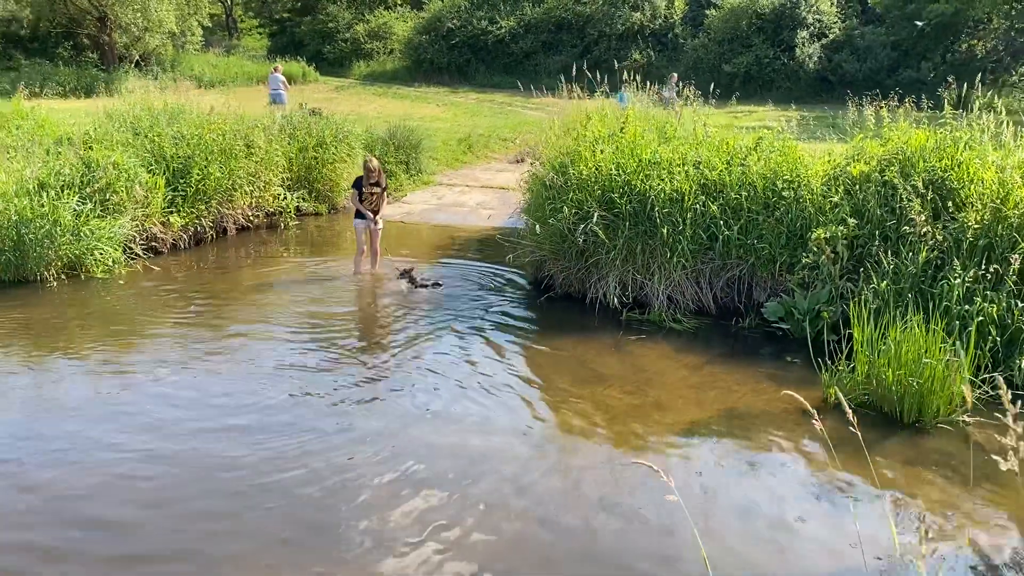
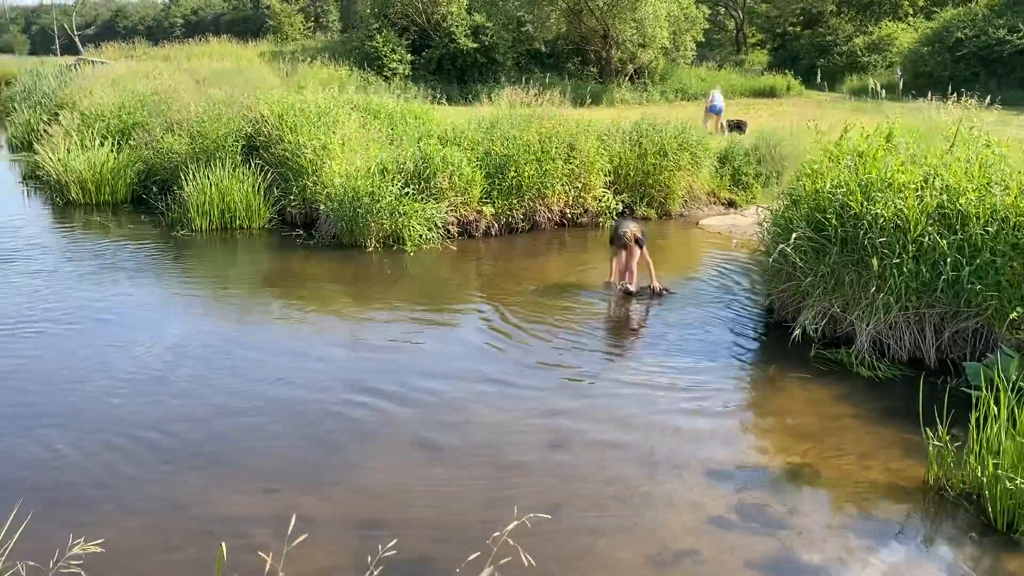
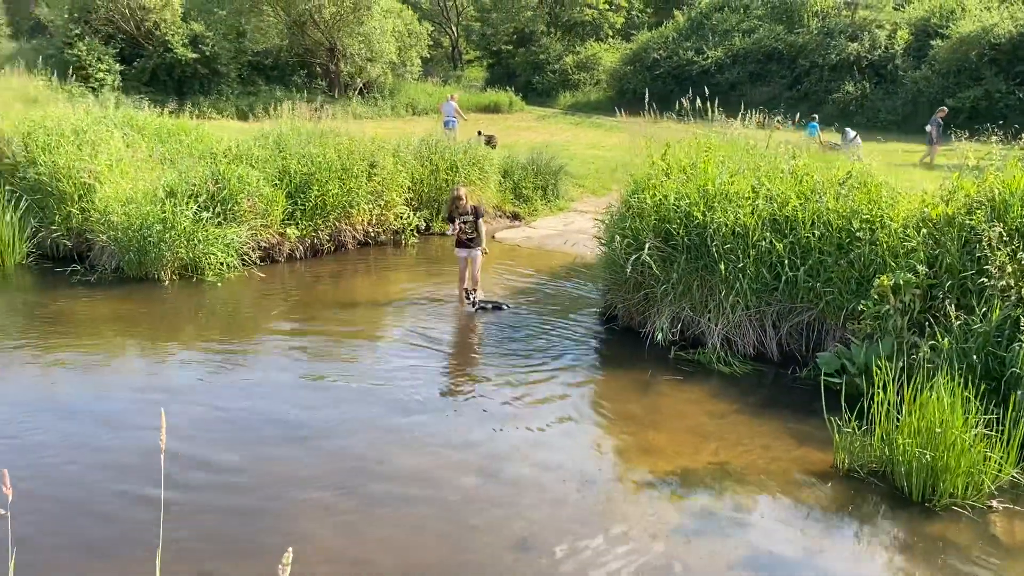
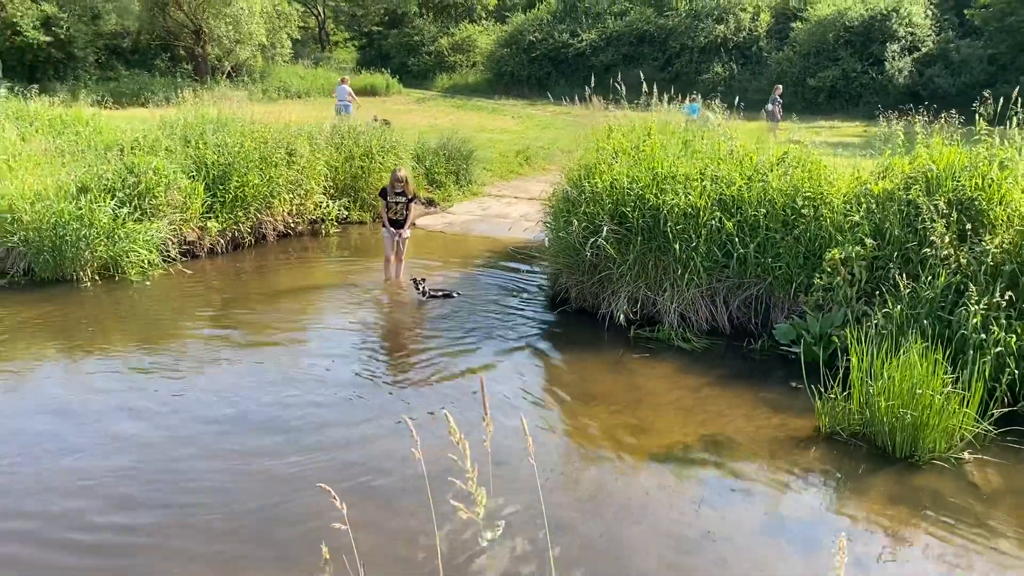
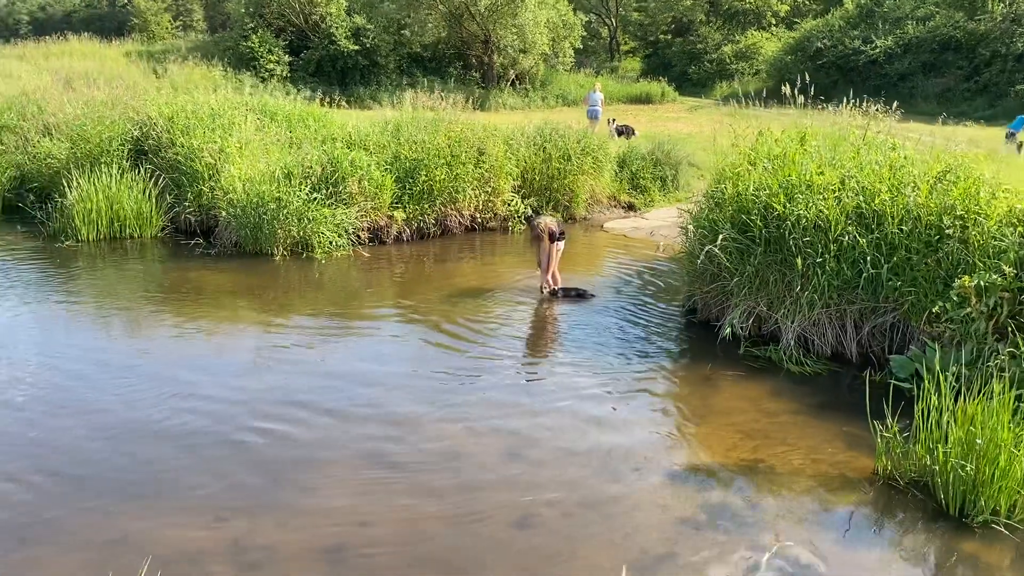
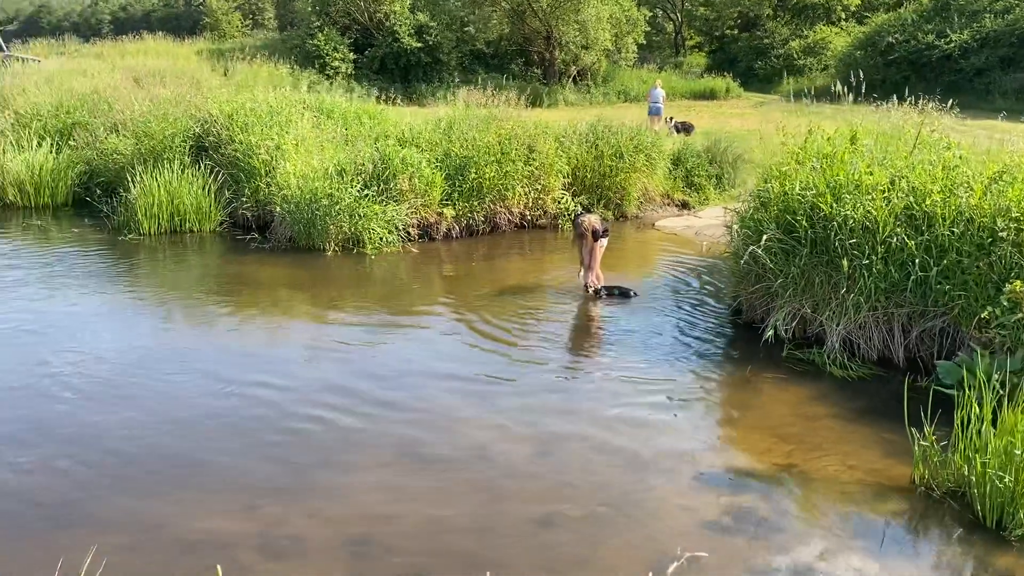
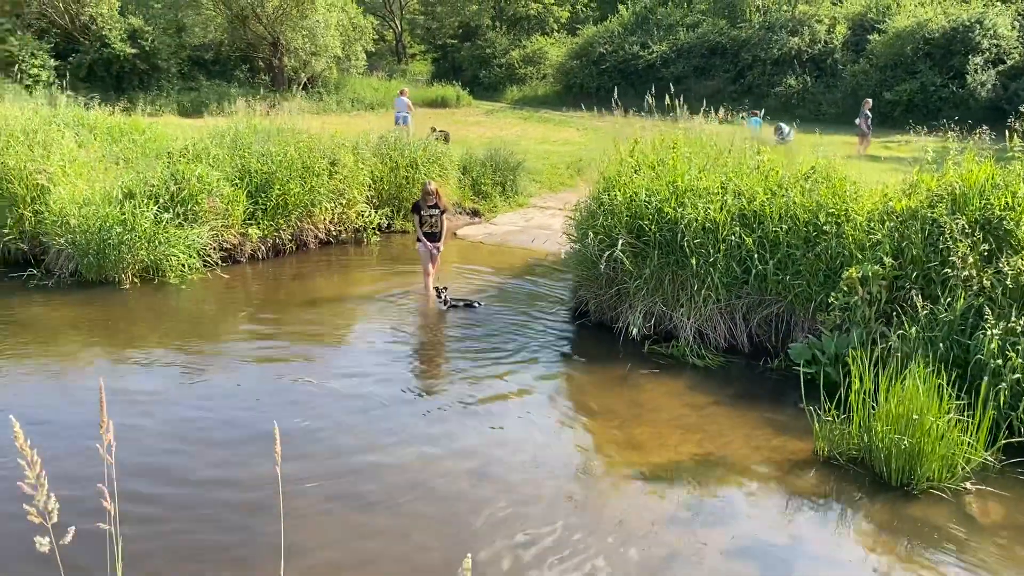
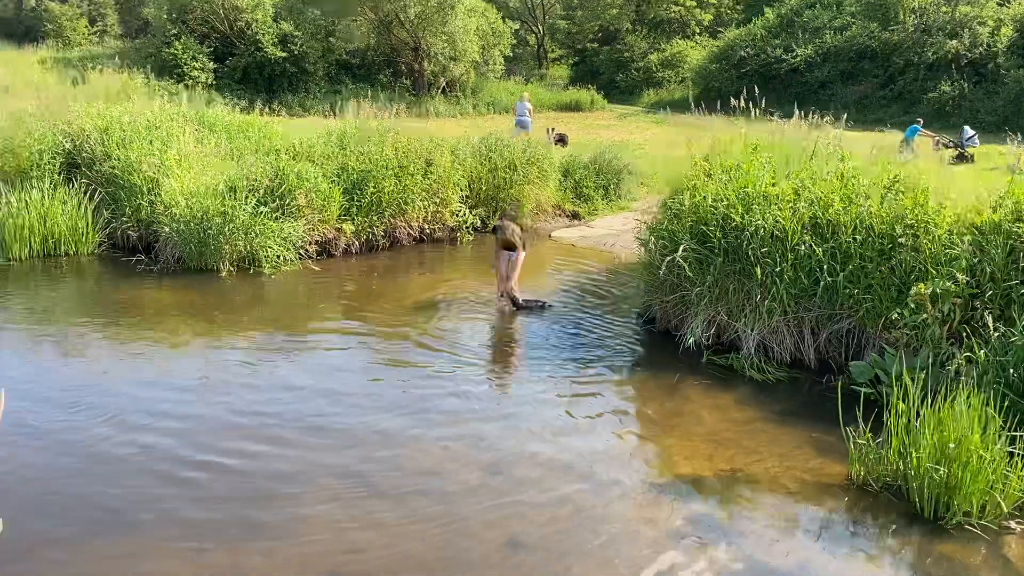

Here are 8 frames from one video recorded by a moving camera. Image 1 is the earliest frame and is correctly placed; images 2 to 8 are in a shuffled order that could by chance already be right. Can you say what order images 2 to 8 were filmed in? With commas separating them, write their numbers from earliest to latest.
4, 7, 3, 8, 5, 6, 2
